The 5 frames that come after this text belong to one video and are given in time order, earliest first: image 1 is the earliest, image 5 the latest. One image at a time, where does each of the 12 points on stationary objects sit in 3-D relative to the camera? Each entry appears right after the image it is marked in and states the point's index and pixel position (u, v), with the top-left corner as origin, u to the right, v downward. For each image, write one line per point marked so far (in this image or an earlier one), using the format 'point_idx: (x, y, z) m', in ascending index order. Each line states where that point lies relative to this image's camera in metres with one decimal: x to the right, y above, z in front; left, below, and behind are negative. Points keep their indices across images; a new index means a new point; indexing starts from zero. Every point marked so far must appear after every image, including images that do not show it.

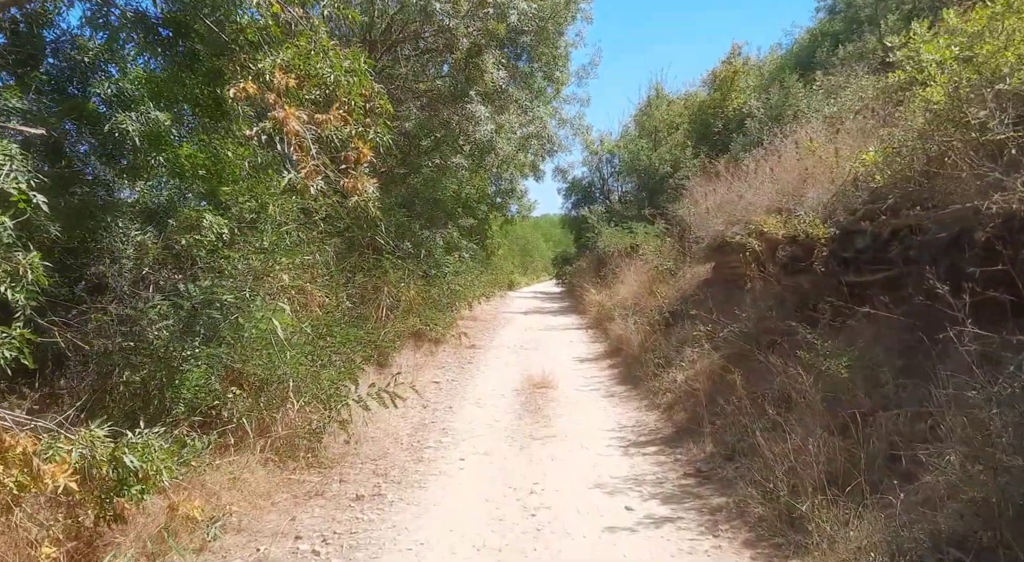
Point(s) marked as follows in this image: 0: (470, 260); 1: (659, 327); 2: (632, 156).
0: (-0.9, +0.4, +14.2) m
1: (+2.2, -0.7, +9.4) m
2: (+3.7, +3.9, +19.8) m
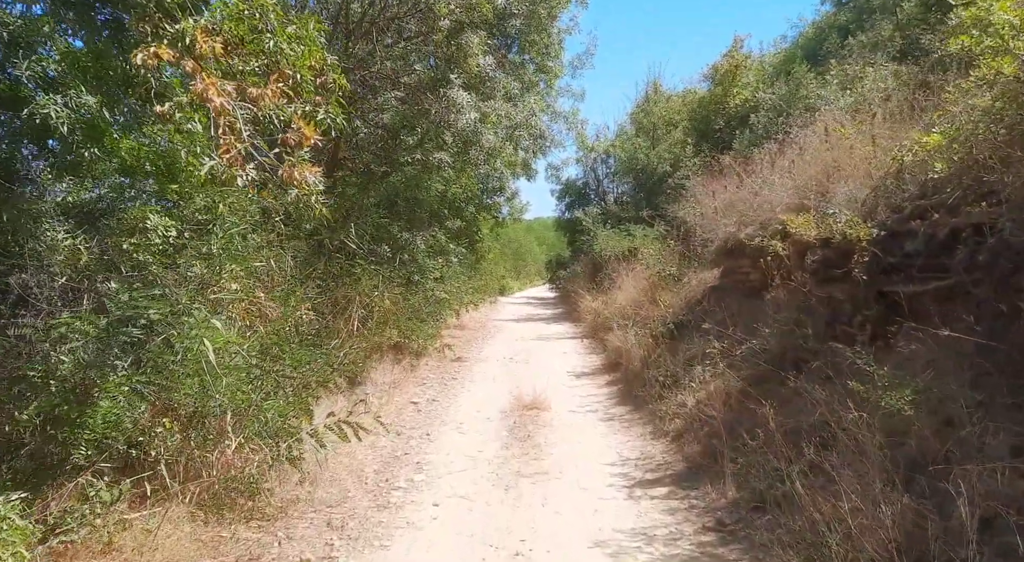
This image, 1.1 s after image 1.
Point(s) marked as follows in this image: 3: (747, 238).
0: (-1.1, +0.3, +13.2) m
1: (+2.0, -0.8, +8.5) m
2: (+3.4, +3.7, +18.9) m
3: (+2.7, +0.5, +7.3) m
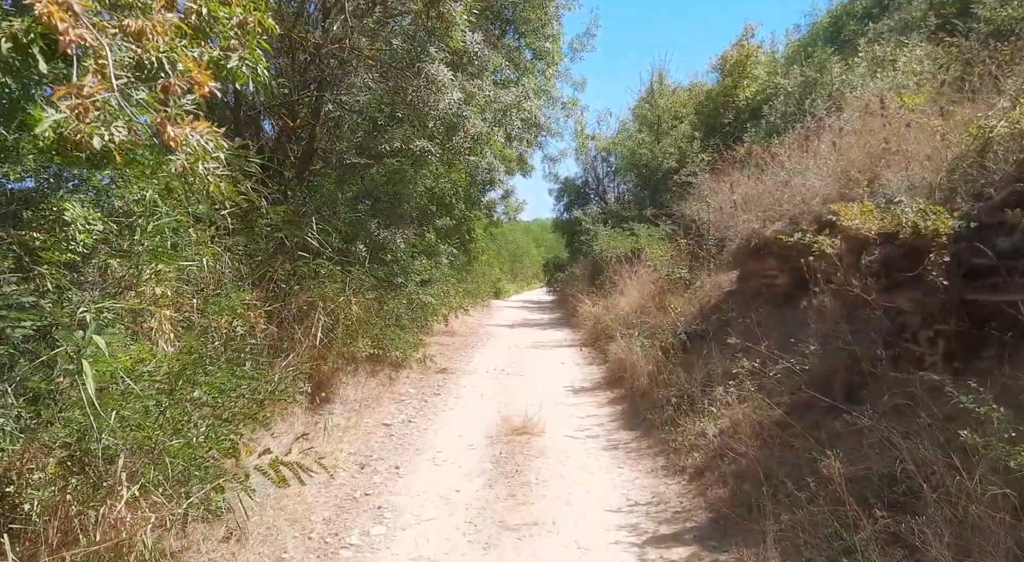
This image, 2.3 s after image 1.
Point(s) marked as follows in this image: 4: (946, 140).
0: (-1.3, +0.2, +12.1) m
1: (+1.9, -0.8, +7.4) m
2: (+3.3, +3.6, +17.9) m
3: (+2.6, +0.4, +6.3) m
4: (+3.0, +1.0, +4.4) m
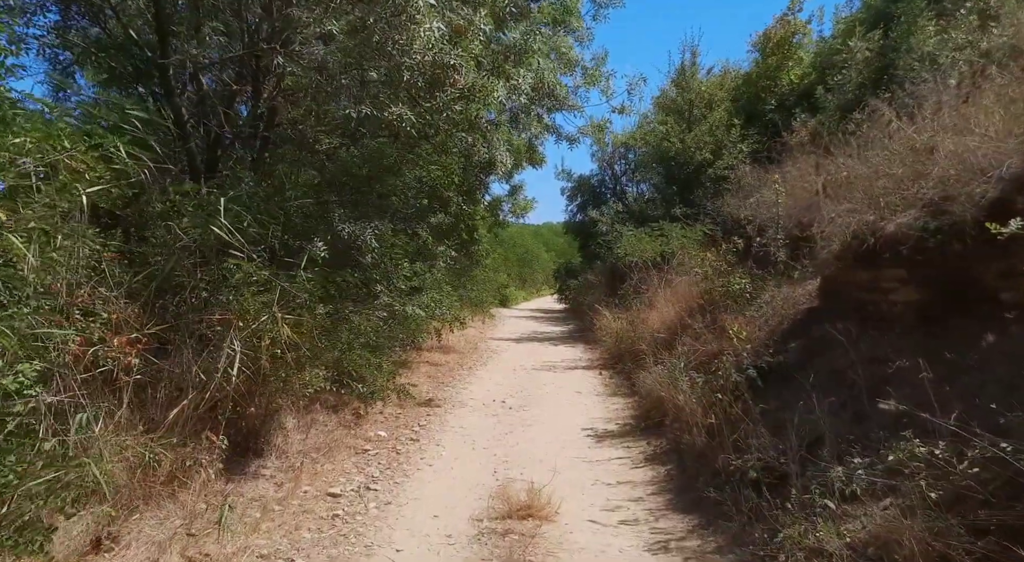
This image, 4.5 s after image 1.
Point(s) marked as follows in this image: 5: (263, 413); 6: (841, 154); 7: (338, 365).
0: (-1.2, +0.1, +10.1) m
1: (+1.9, -0.9, +5.2) m
2: (+3.5, +3.4, +15.8) m
3: (+2.6, +0.3, +4.1) m
4: (+3.0, +0.9, +2.3) m
5: (-2.2, -1.2, +5.6) m
6: (+3.3, +1.3, +6.5) m
7: (-1.8, -0.9, +6.8) m
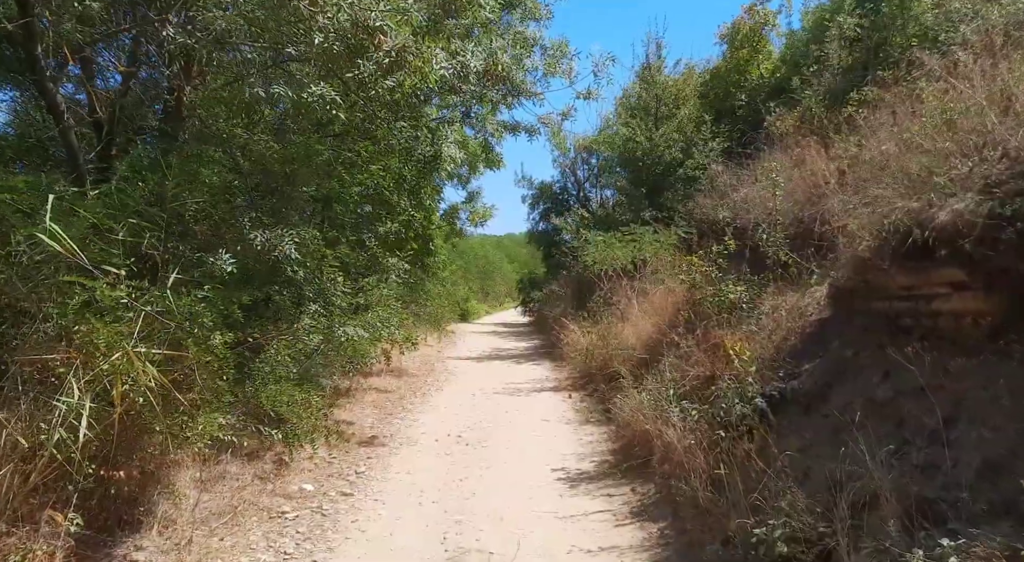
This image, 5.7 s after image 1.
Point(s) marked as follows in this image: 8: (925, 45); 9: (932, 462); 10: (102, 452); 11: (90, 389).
0: (-1.8, -0.1, +8.8) m
1: (+1.6, -1.0, +4.2) m
2: (+2.5, +3.2, +14.9) m
3: (+2.3, +0.3, +3.1) m
4: (+2.8, +0.9, +1.3) m
5: (-2.5, -1.3, +4.3) m
6: (+2.9, +1.3, +5.5) m
7: (-2.2, -1.1, +5.5) m
8: (+4.3, +2.5, +6.7) m
9: (+1.9, -0.8, +2.9) m
10: (-2.6, -1.1, +4.0) m
11: (-2.4, -0.6, +3.8) m
